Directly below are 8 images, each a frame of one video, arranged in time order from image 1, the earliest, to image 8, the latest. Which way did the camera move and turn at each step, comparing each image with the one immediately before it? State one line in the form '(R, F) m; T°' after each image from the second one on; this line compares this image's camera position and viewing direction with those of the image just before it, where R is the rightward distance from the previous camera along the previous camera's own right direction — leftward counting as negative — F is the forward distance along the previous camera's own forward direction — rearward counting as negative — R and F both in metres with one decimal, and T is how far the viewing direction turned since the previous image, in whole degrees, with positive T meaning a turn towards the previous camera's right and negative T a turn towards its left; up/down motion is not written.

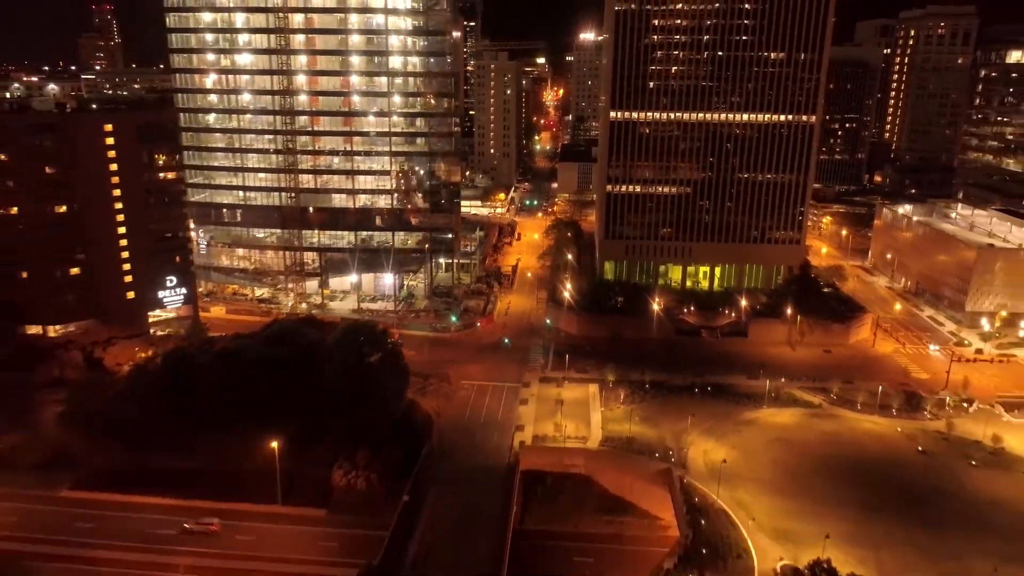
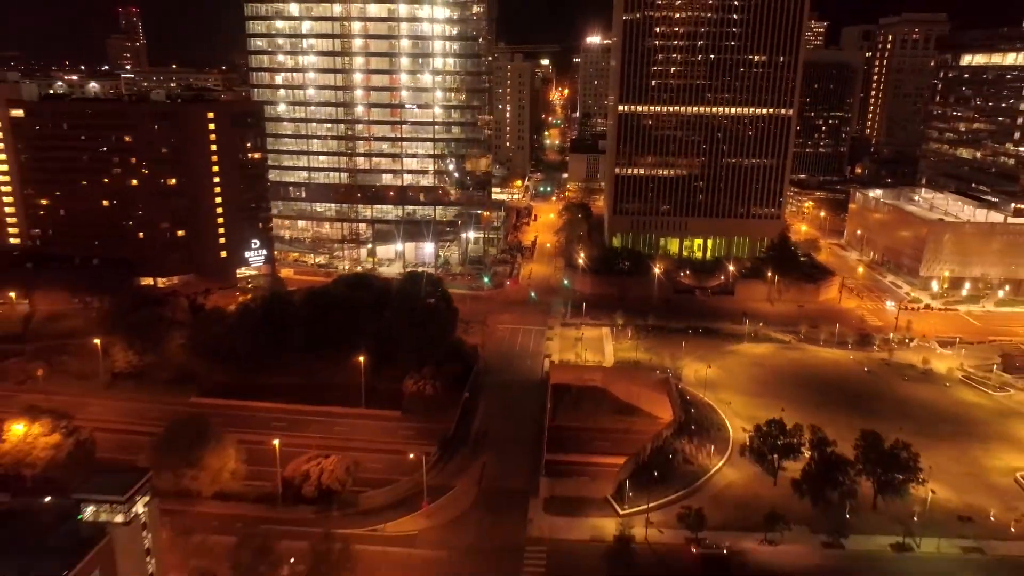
(-2.5, -11.9) m; 0°
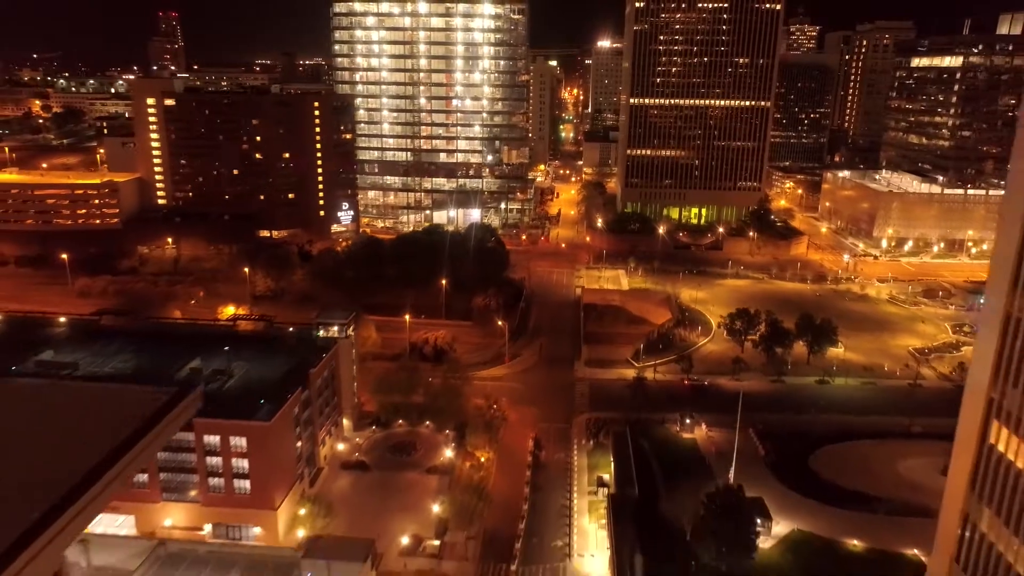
(-4.1, -18.9) m; 0°
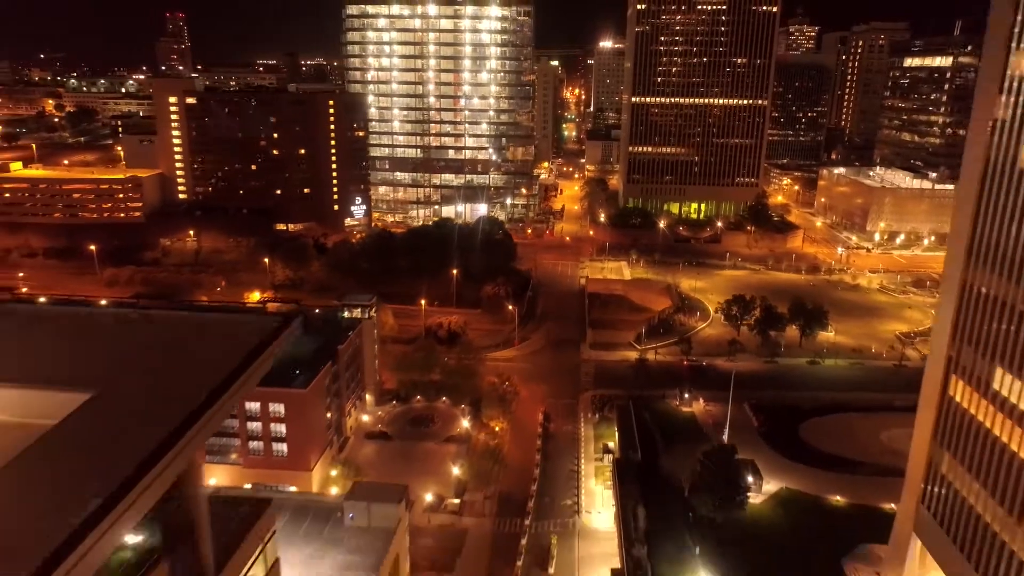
(-0.7, -3.5) m; 0°
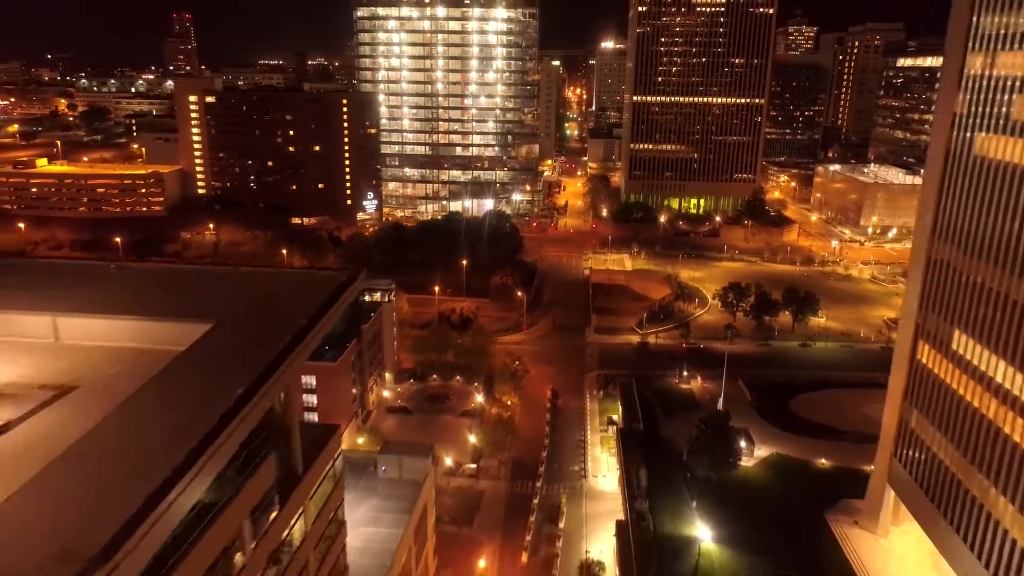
(-0.7, -3.6) m; 0°
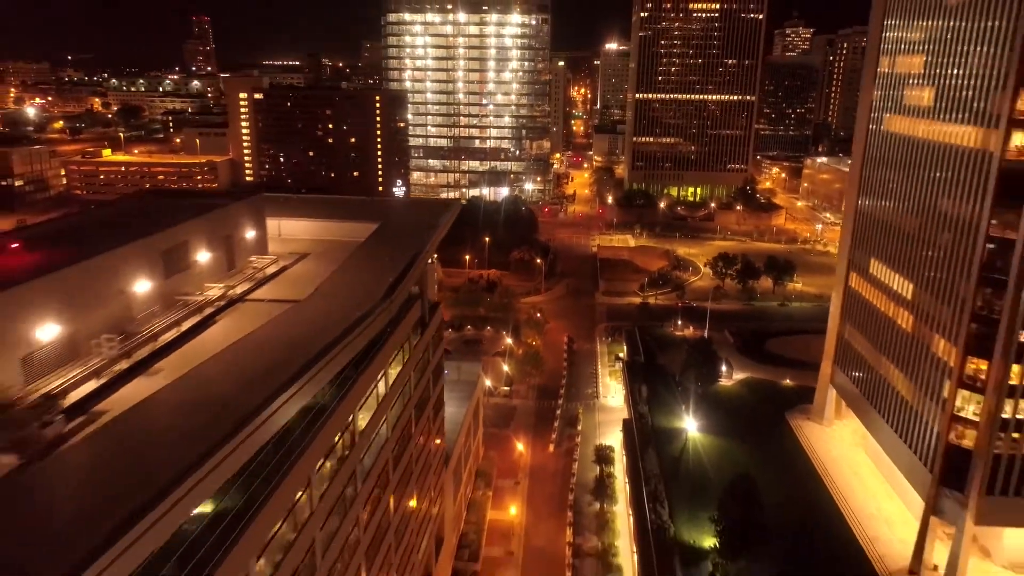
(-1.8, -10.6) m; 0°
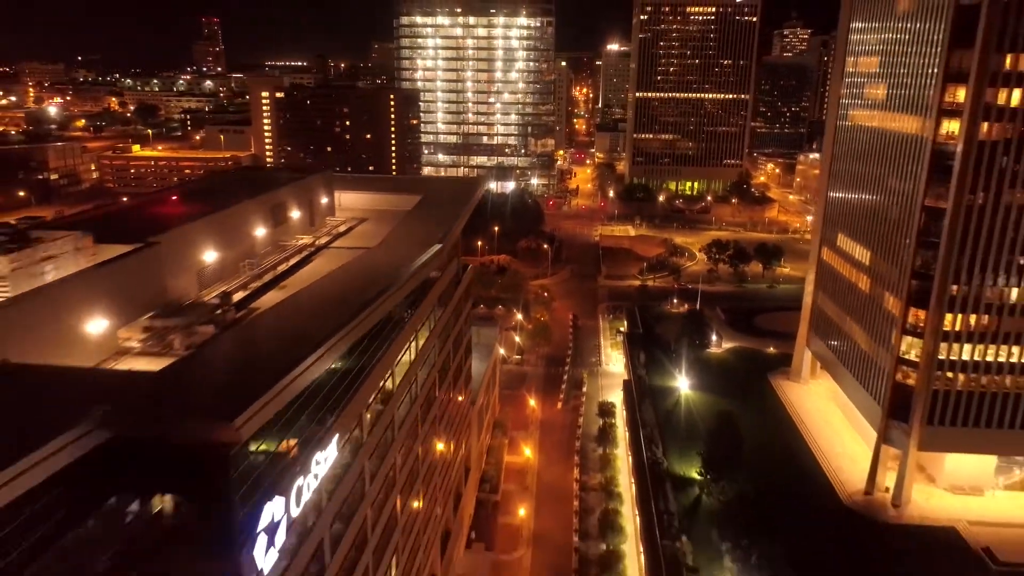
(-0.9, -5.9) m; 0°
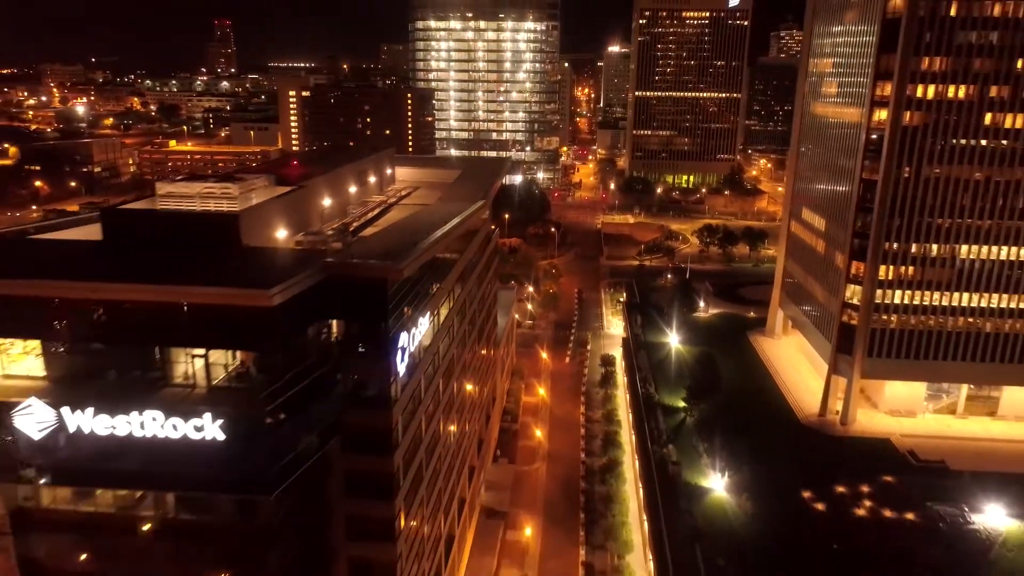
(-1.1, -8.6) m; 0°
